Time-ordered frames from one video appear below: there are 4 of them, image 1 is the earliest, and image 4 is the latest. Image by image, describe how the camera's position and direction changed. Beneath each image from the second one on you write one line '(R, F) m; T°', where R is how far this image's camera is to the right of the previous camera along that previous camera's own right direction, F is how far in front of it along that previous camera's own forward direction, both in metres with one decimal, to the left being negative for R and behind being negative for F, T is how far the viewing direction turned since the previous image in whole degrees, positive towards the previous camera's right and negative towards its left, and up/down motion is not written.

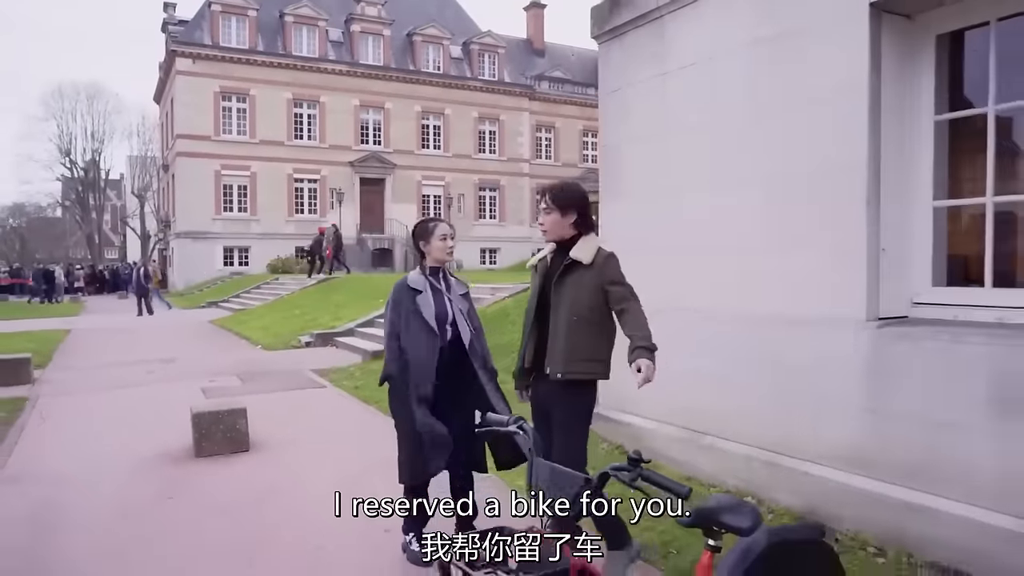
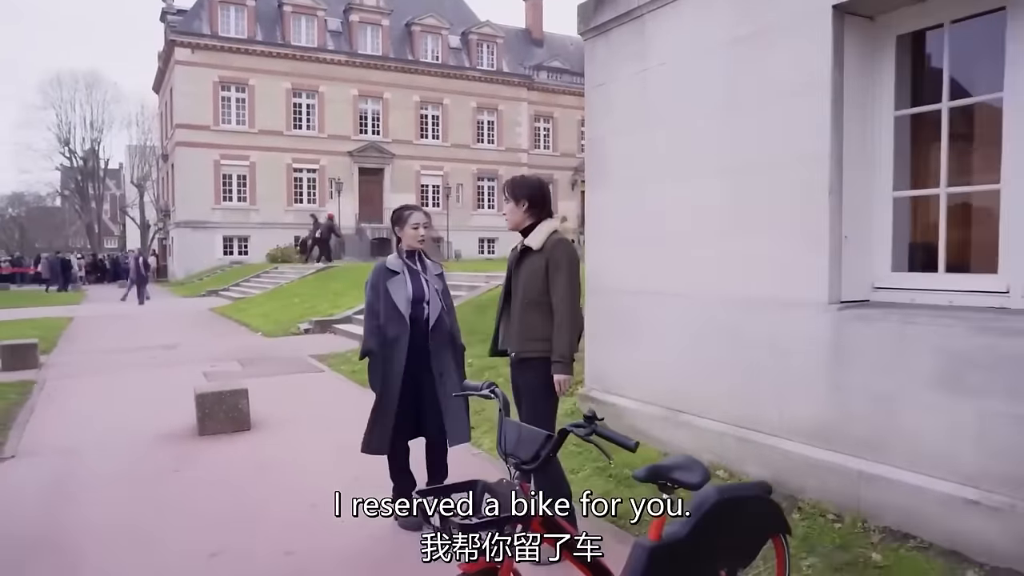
(+0.1, -0.3) m; 0°
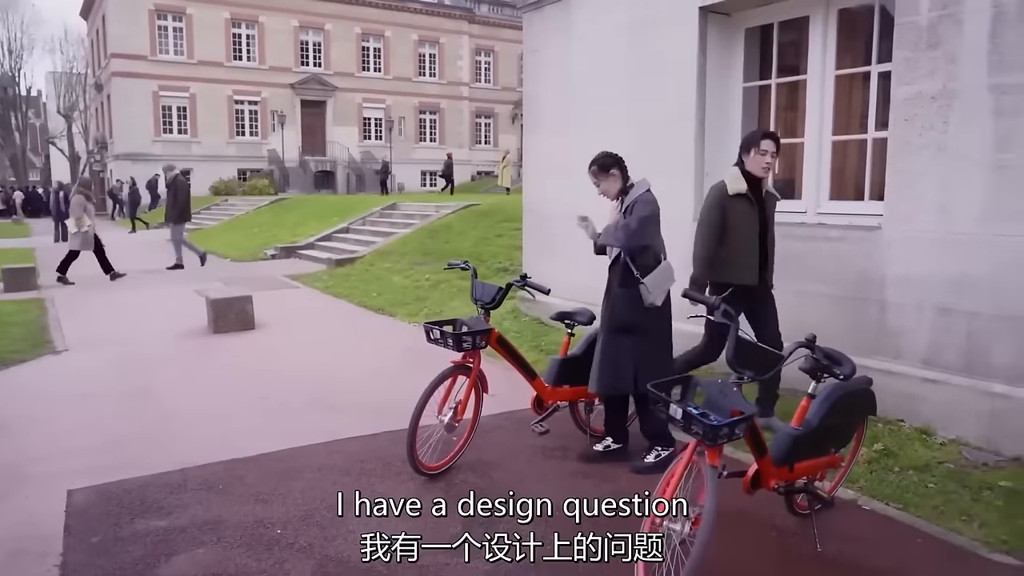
(-0.1, -1.8) m; +4°
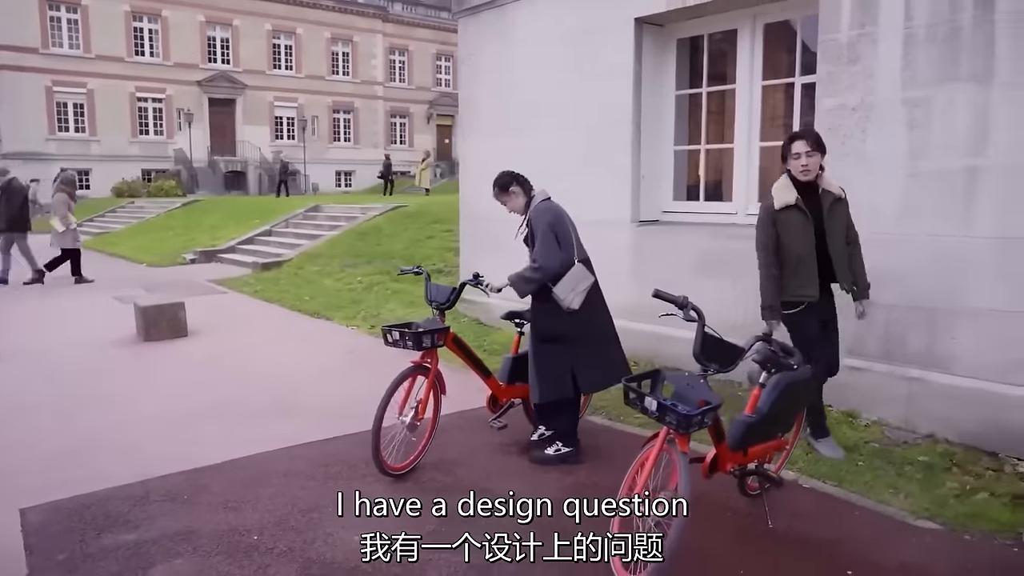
(-0.3, -0.1) m; +6°
